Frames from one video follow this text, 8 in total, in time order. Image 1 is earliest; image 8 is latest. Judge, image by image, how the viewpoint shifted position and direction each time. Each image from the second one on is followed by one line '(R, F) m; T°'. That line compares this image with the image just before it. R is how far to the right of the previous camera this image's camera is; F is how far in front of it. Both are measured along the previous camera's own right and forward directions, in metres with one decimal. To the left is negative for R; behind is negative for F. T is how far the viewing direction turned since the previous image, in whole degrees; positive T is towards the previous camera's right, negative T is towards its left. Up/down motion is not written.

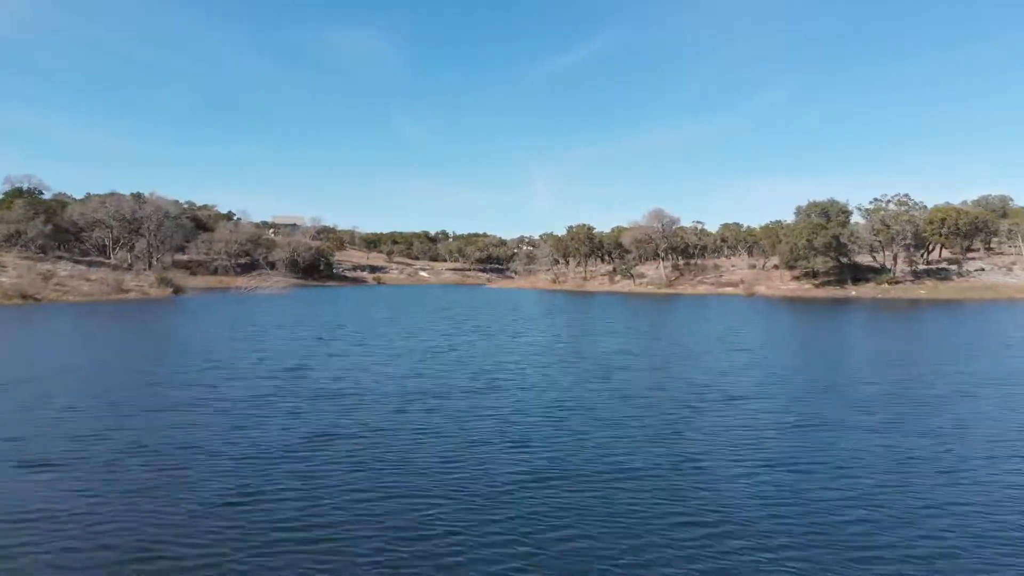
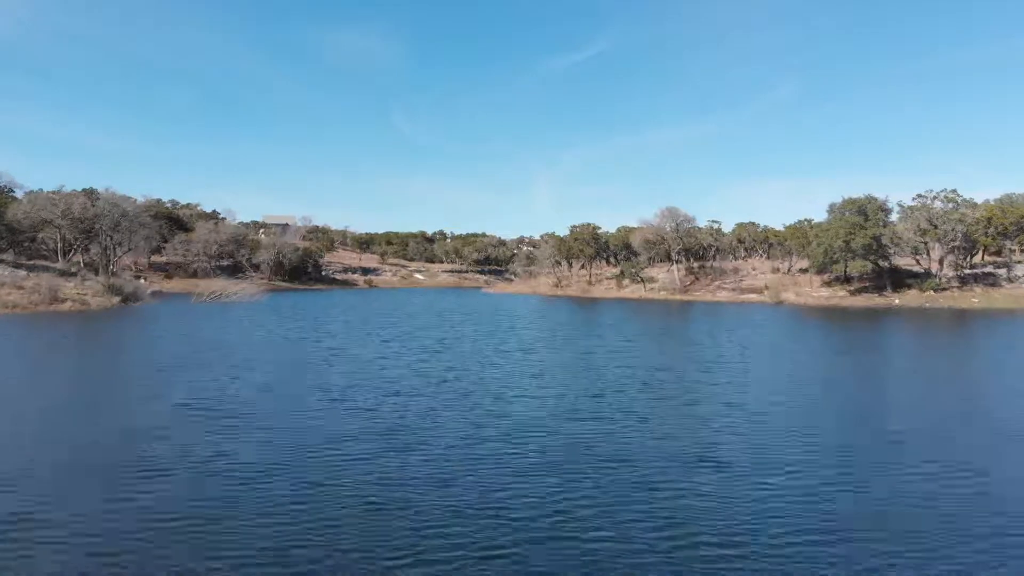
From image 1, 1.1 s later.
(+0.2, +6.2) m; 0°
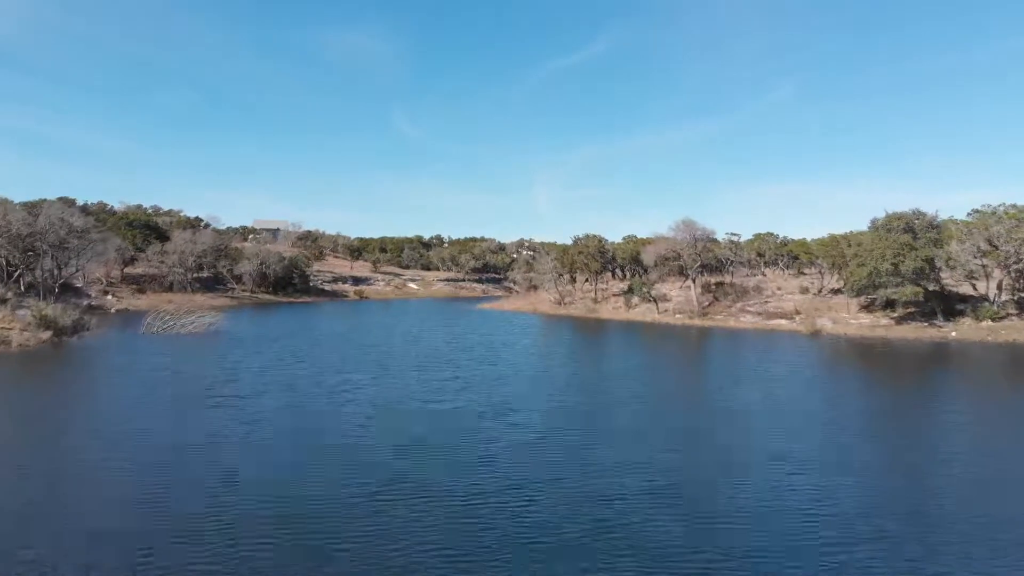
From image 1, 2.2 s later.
(+0.2, +6.1) m; 0°
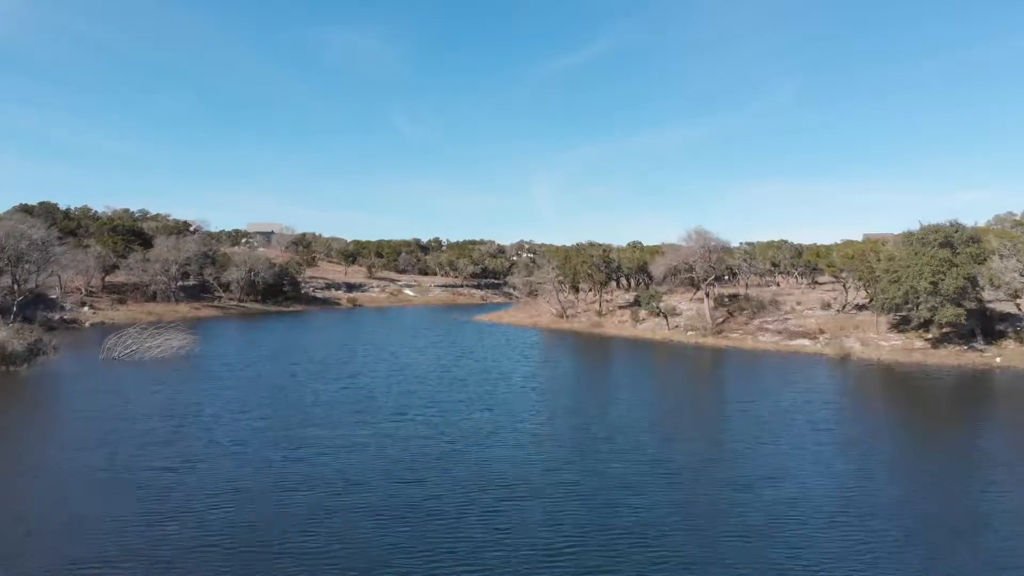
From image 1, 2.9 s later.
(+0.1, +3.8) m; 0°
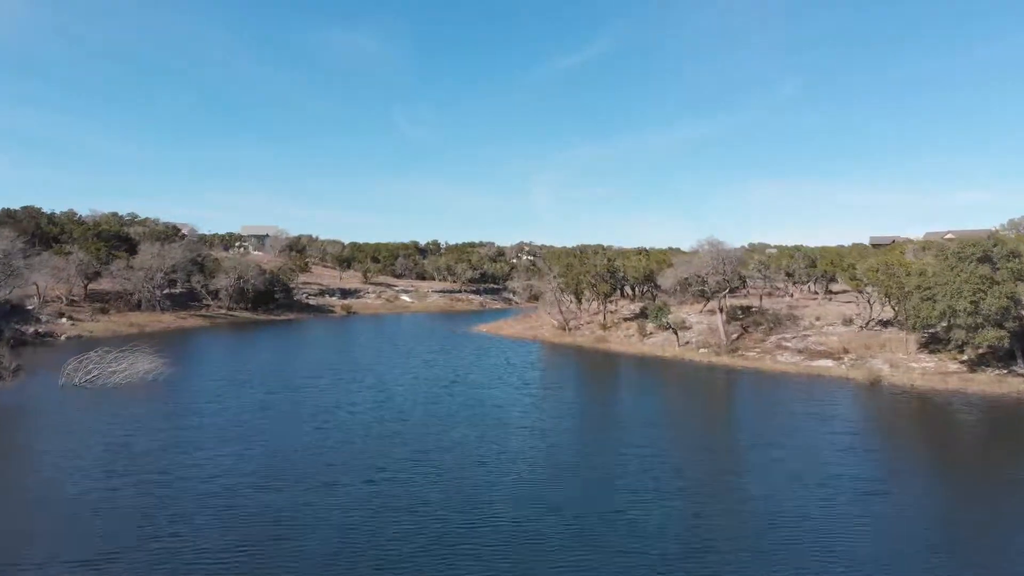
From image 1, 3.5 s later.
(0.0, +3.3) m; 0°
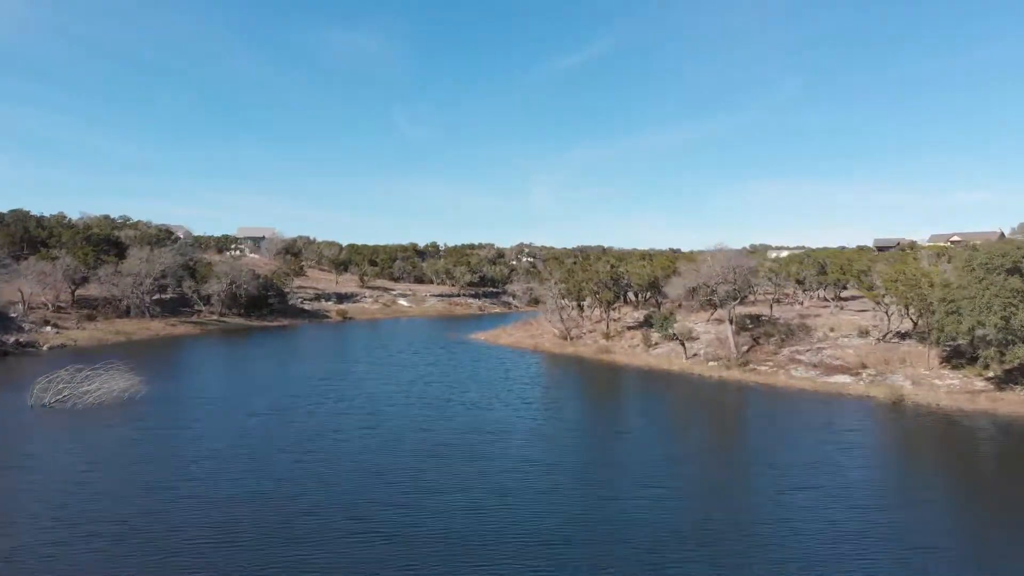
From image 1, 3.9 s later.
(0.0, +2.2) m; 0°
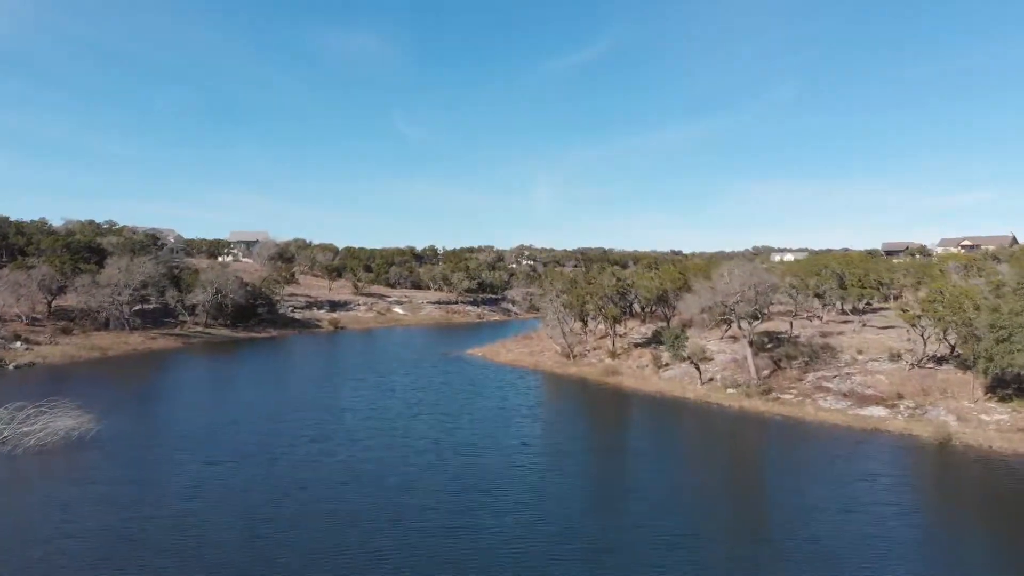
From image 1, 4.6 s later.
(+0.1, +3.8) m; 0°
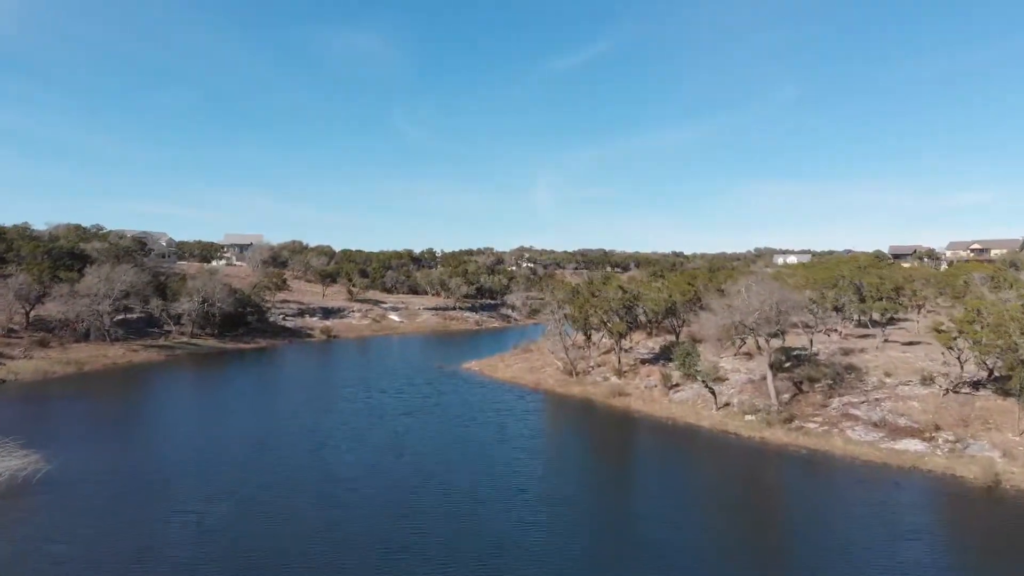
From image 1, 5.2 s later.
(0.0, +3.2) m; 0°
